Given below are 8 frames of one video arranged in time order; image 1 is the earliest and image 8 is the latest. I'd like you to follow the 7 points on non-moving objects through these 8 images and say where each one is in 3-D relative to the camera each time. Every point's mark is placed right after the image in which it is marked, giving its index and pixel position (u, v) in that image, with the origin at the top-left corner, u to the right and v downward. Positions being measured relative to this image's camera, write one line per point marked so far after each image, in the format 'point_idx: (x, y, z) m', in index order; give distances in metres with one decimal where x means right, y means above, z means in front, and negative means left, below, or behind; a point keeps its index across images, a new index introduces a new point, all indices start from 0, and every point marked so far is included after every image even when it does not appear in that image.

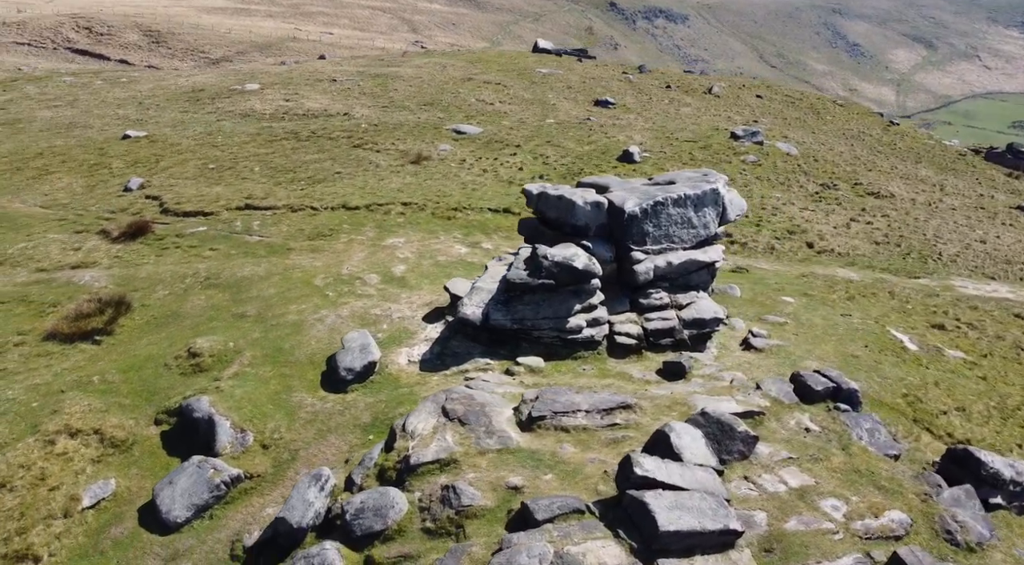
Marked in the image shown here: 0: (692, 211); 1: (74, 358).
0: (+4.7, +1.8, +19.0) m
1: (-10.9, -1.9, +18.3) m
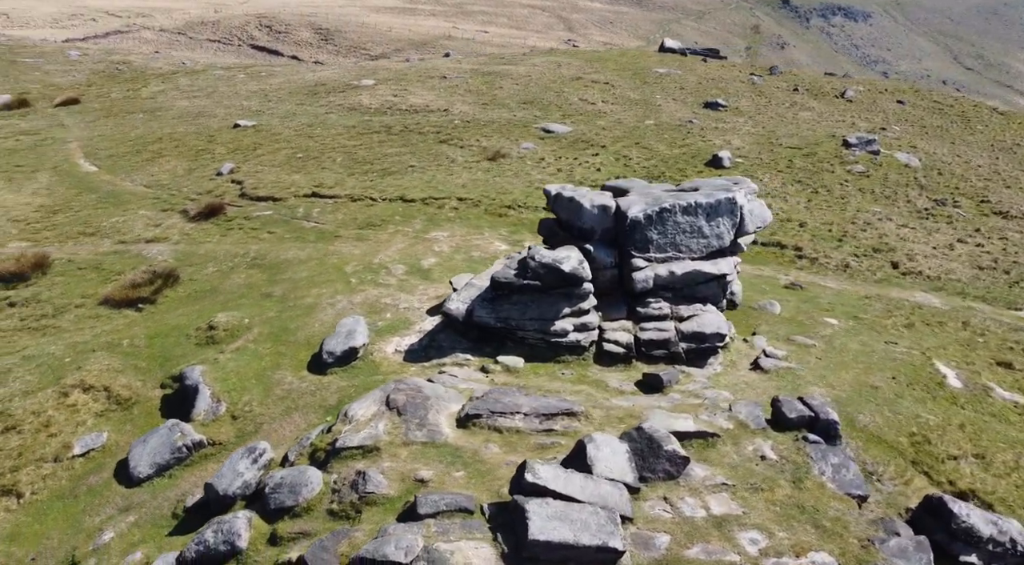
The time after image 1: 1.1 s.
0: (+4.7, +1.5, +18.2) m
1: (-10.9, -1.1, +20.3) m
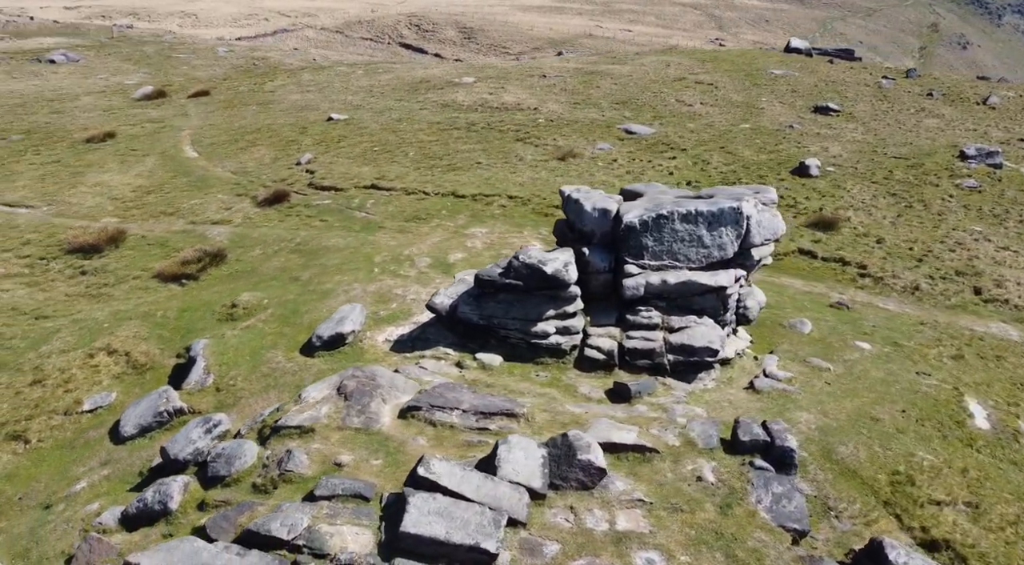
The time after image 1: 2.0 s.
0: (+4.5, +1.3, +17.4) m
1: (-10.6, -0.4, +22.3) m
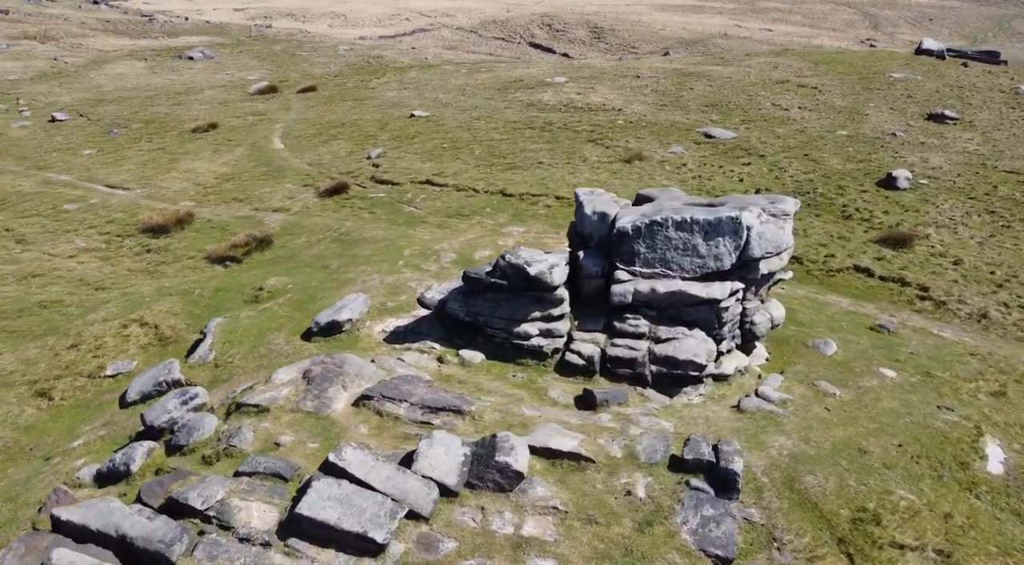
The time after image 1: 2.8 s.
0: (+4.3, +1.0, +16.7) m
1: (-10.0, +0.2, +24.0) m
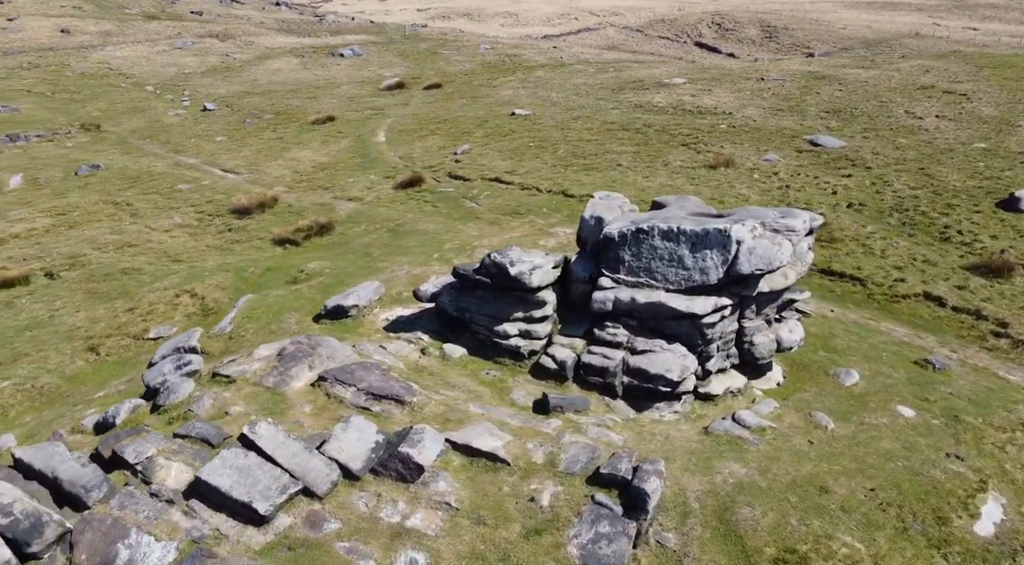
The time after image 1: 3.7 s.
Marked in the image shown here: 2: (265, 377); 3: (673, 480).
0: (+3.8, +0.7, +16.0) m
1: (-8.8, +0.9, +26.0) m
2: (-5.1, -1.9, +15.3) m
3: (+2.9, -3.6, +13.4) m
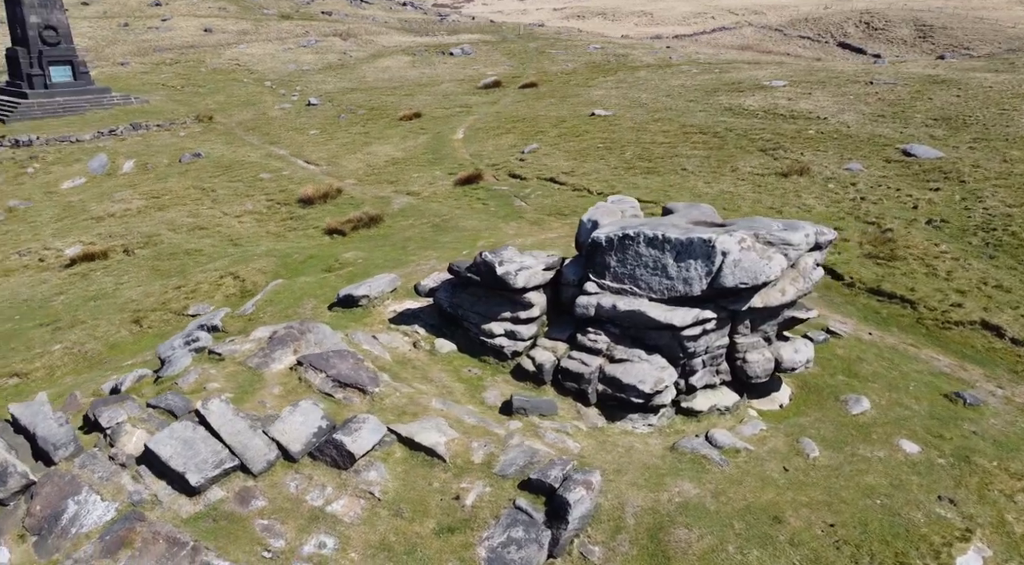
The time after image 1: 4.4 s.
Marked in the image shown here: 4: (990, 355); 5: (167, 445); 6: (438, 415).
0: (+3.3, +0.5, +15.5) m
1: (-7.4, +1.4, +27.3) m
2: (-5.7, -1.6, +16.2) m
3: (+1.8, -3.7, +13.1) m
4: (+13.0, -2.0, +20.1) m
5: (-5.8, -2.7, +12.5) m
6: (-1.4, -2.6, +14.5) m
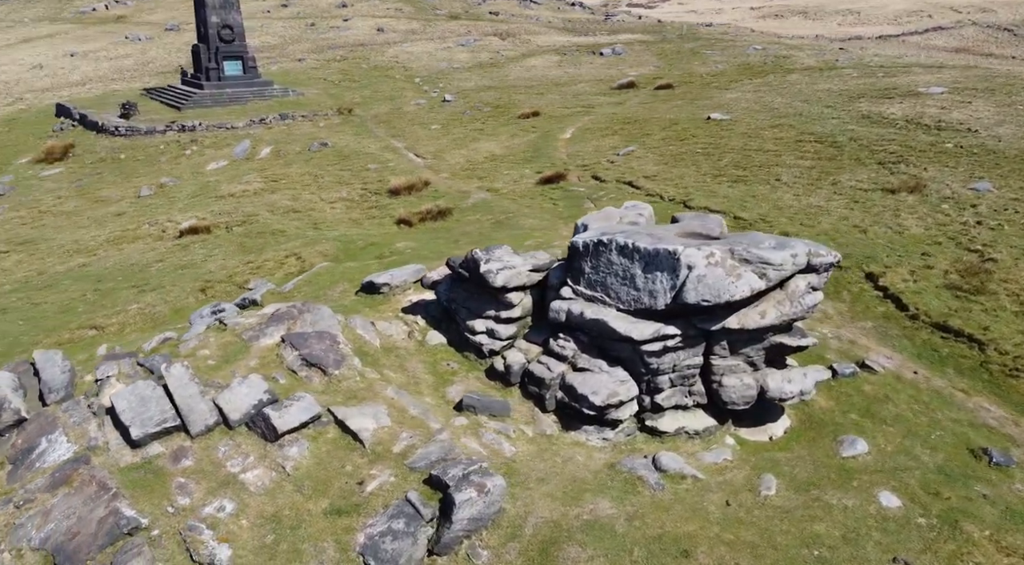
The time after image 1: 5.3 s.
0: (+2.5, +0.3, +14.8) m
1: (-5.3, +1.9, +28.6) m
2: (-6.2, -1.1, +17.5) m
3: (+0.2, -3.8, +12.8) m
4: (+12.8, -3.0, +17.2) m
5: (-7.2, -2.2, +13.9) m
6: (-2.5, -2.4, +14.9) m
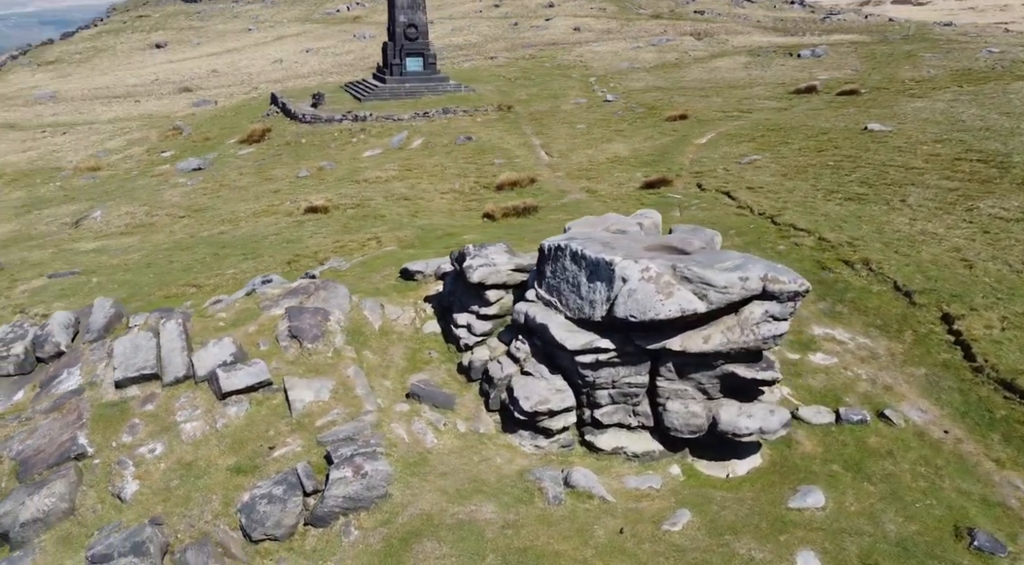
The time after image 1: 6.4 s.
0: (+1.4, +0.1, +14.3) m
1: (-2.1, +2.3, +29.7) m
2: (-6.4, -0.5, +19.3) m
3: (-1.7, -3.7, +13.1) m
4: (+11.6, -4.2, +13.8) m
5: (-8.4, -1.4, +16.2) m
6: (-3.7, -2.1, +15.8) m
